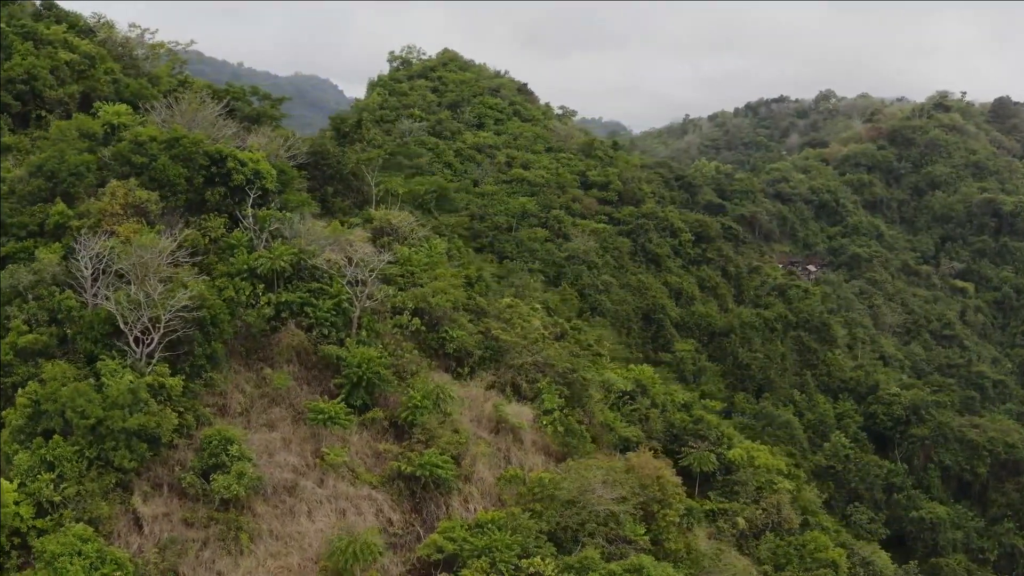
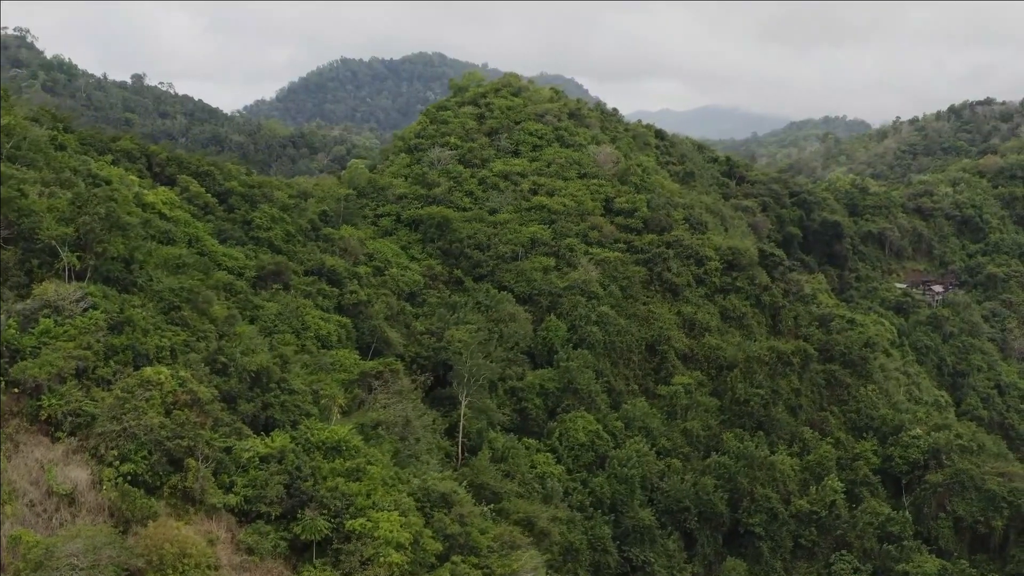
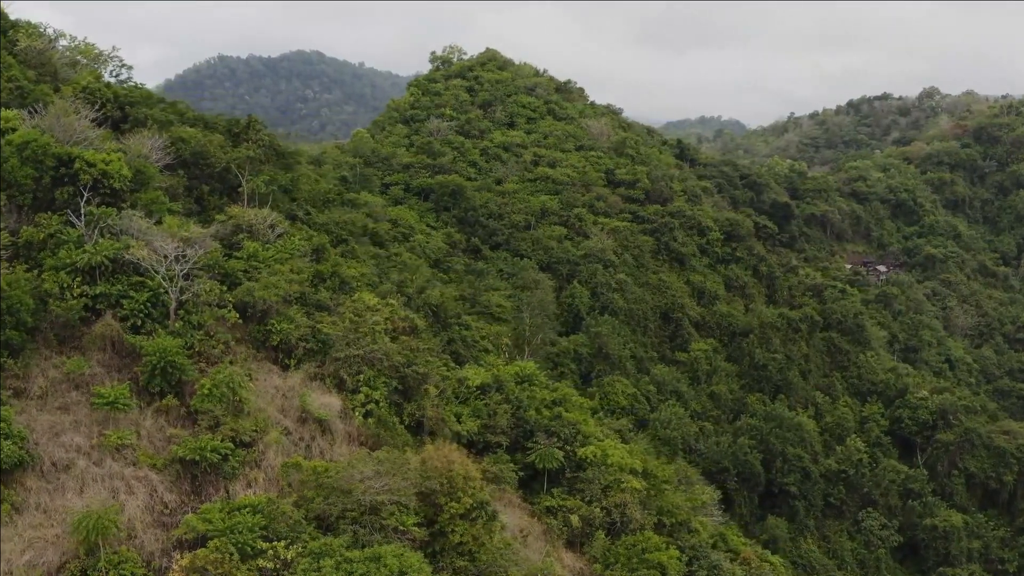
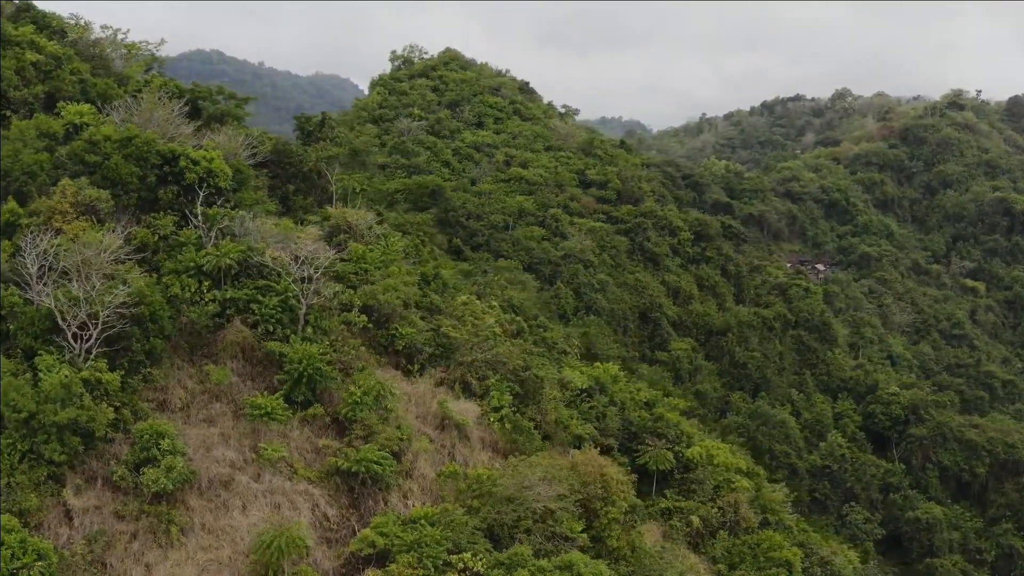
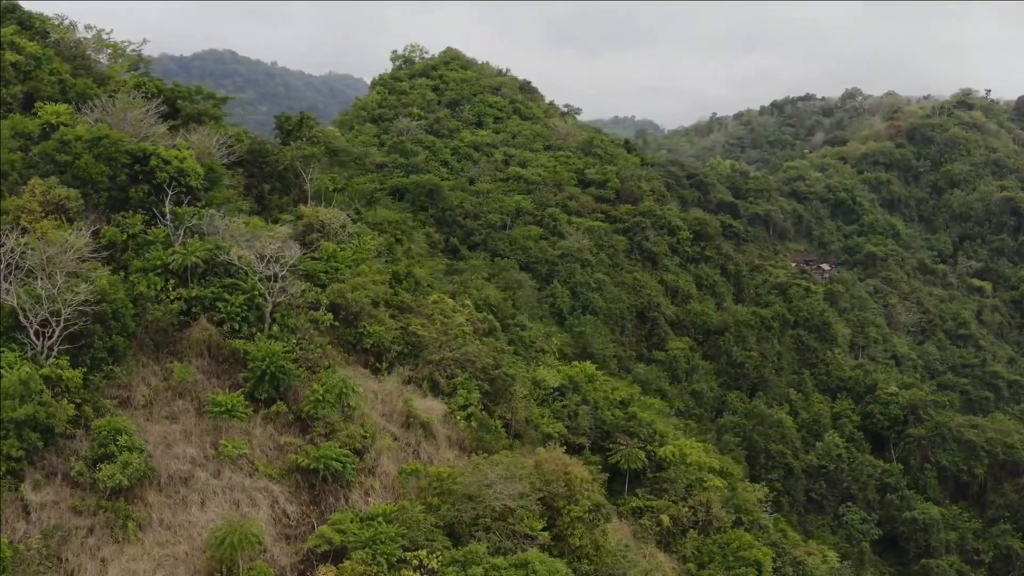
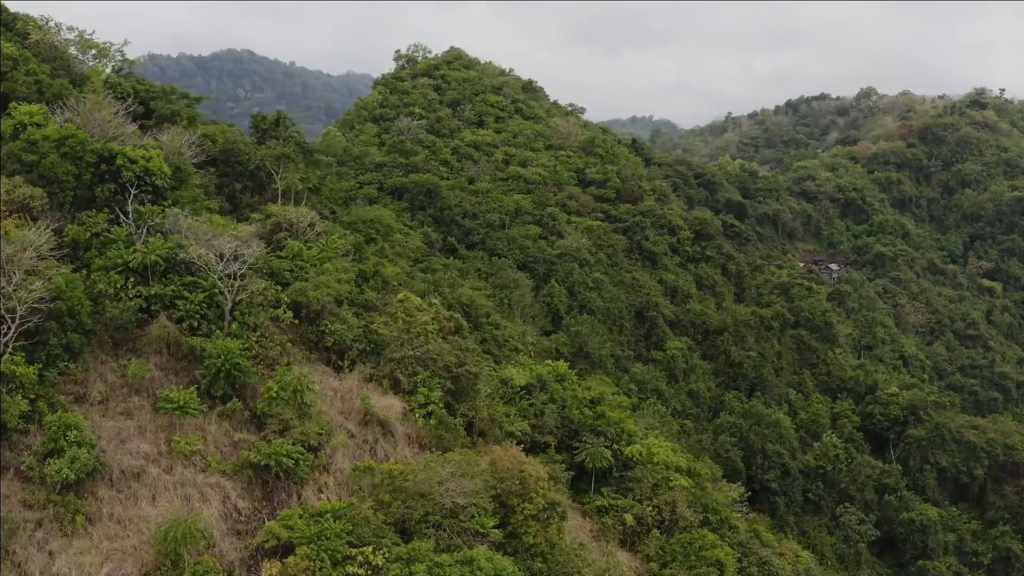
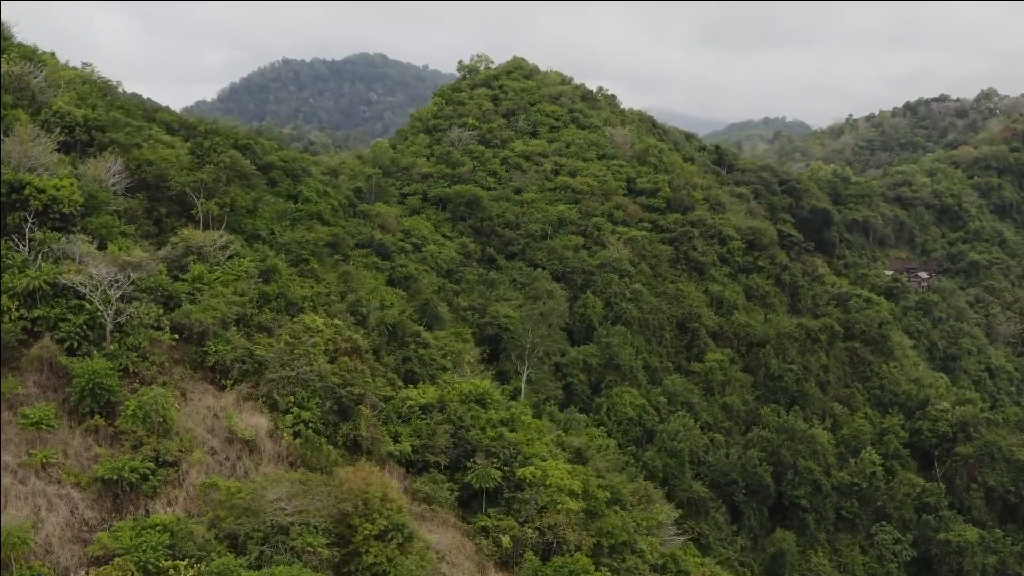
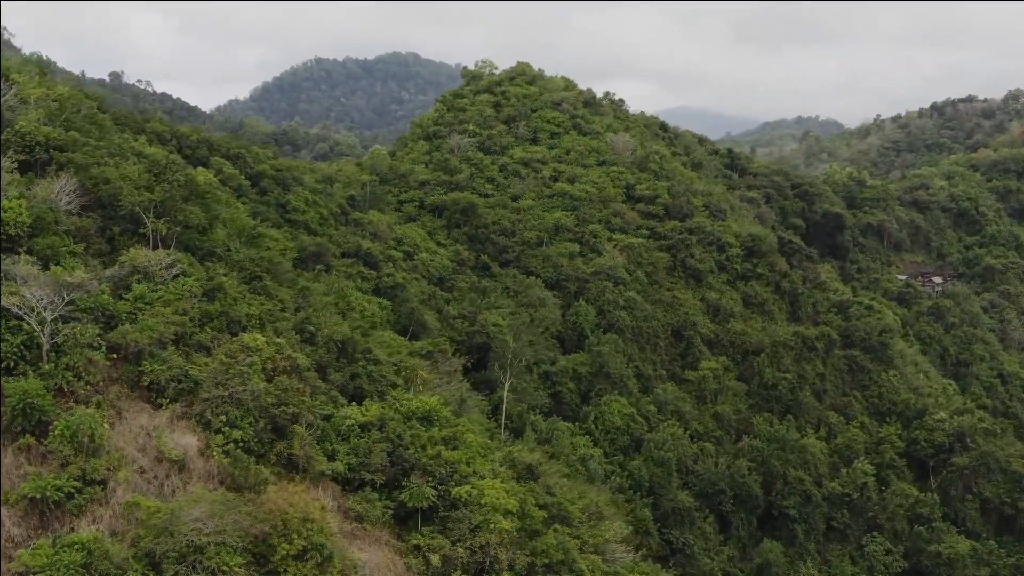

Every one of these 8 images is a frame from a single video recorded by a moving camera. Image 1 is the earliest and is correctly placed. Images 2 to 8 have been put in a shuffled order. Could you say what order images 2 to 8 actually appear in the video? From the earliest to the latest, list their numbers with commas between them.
4, 5, 6, 3, 7, 8, 2
